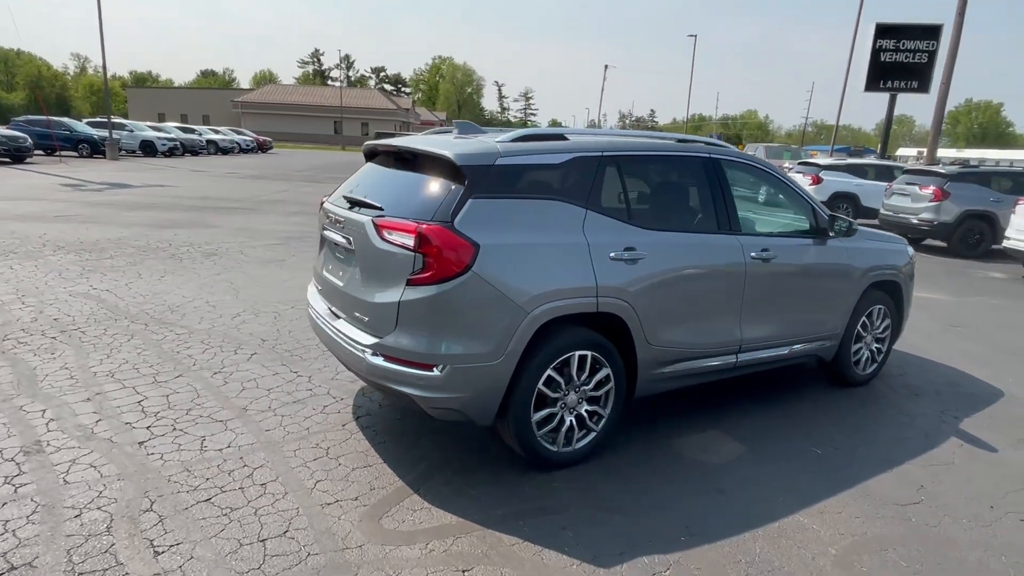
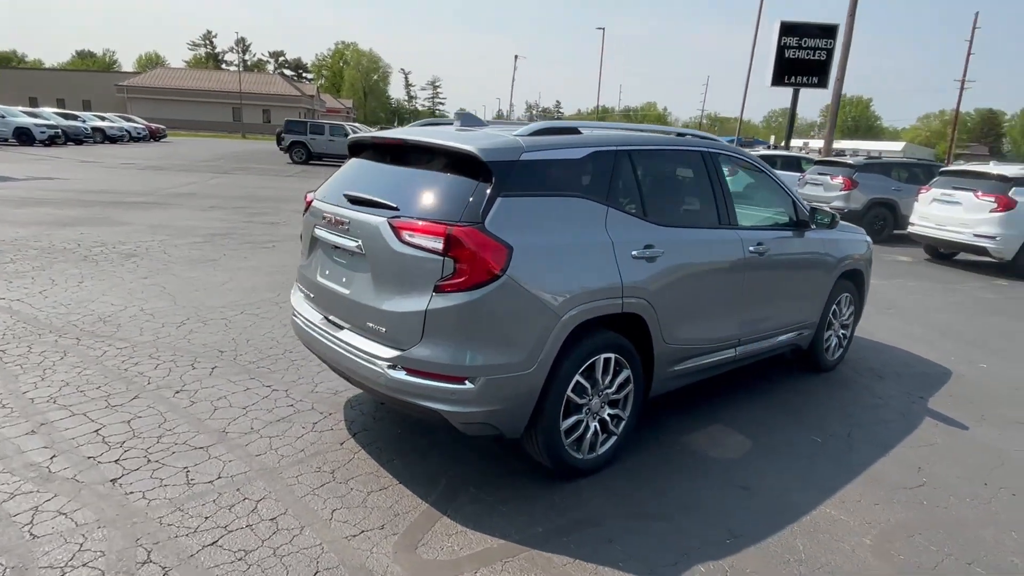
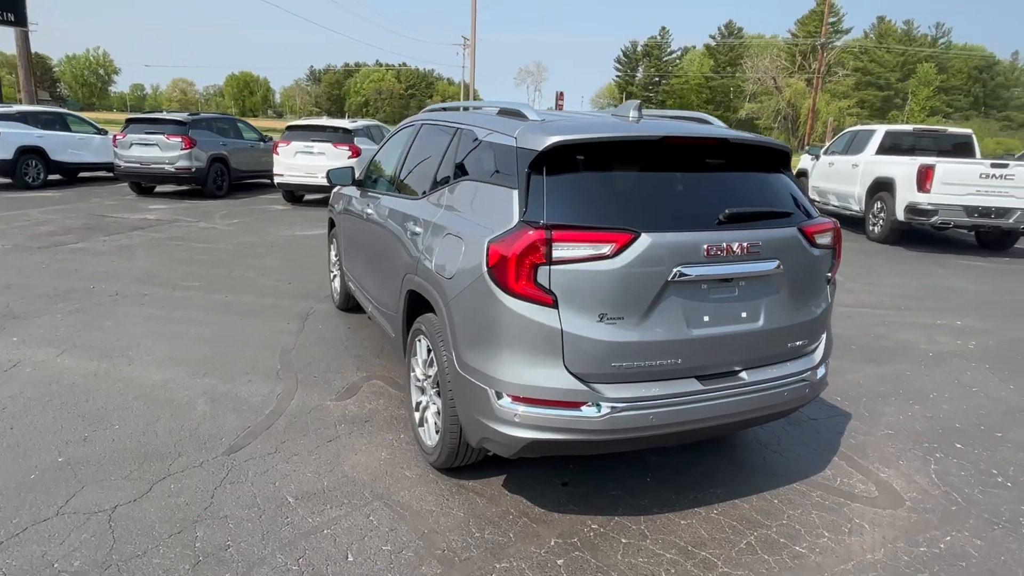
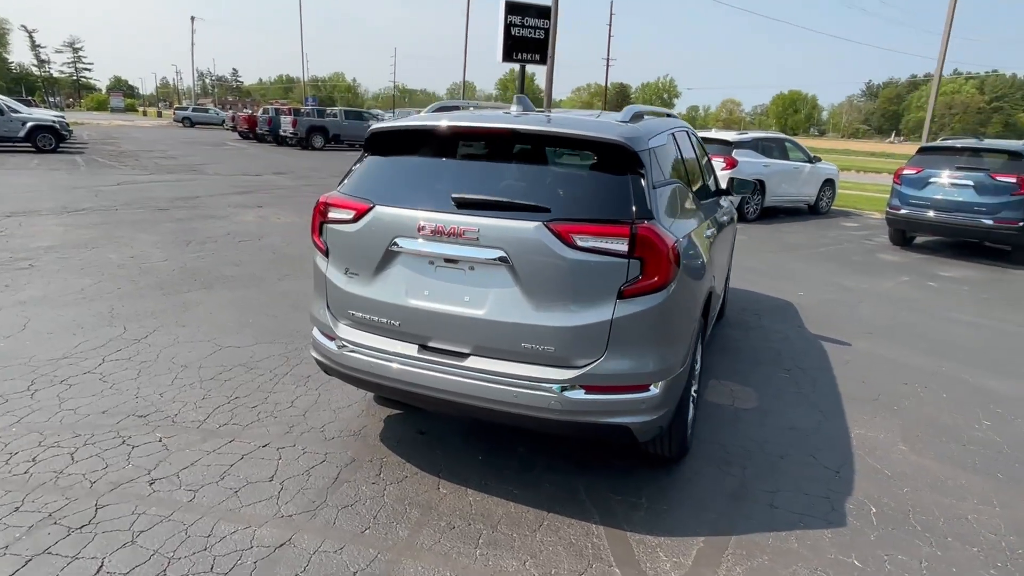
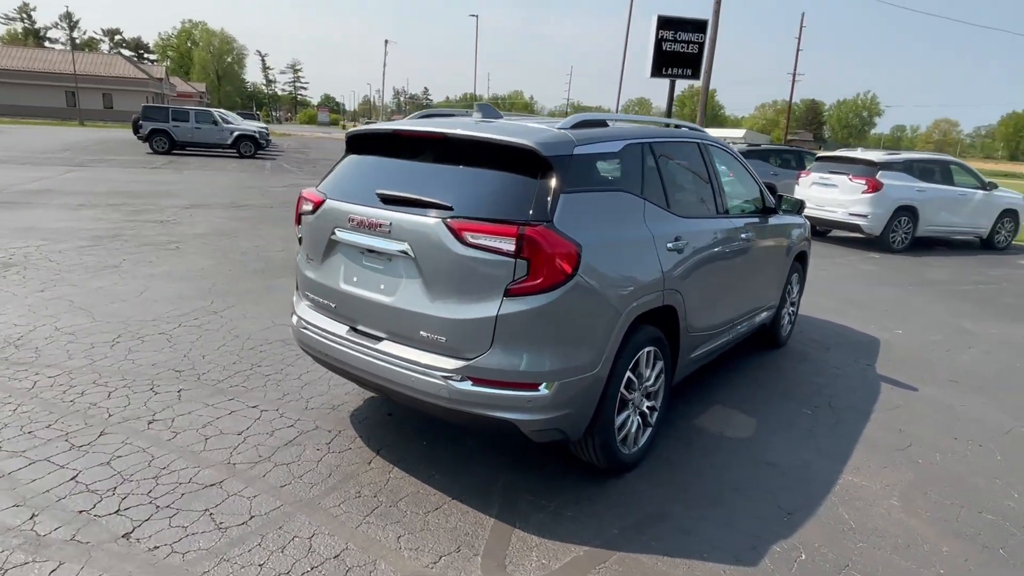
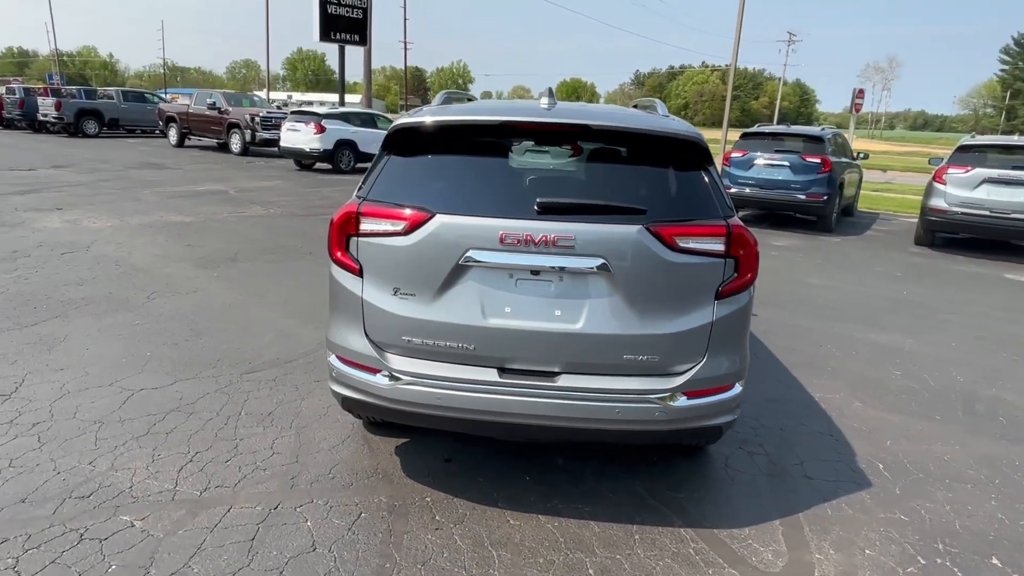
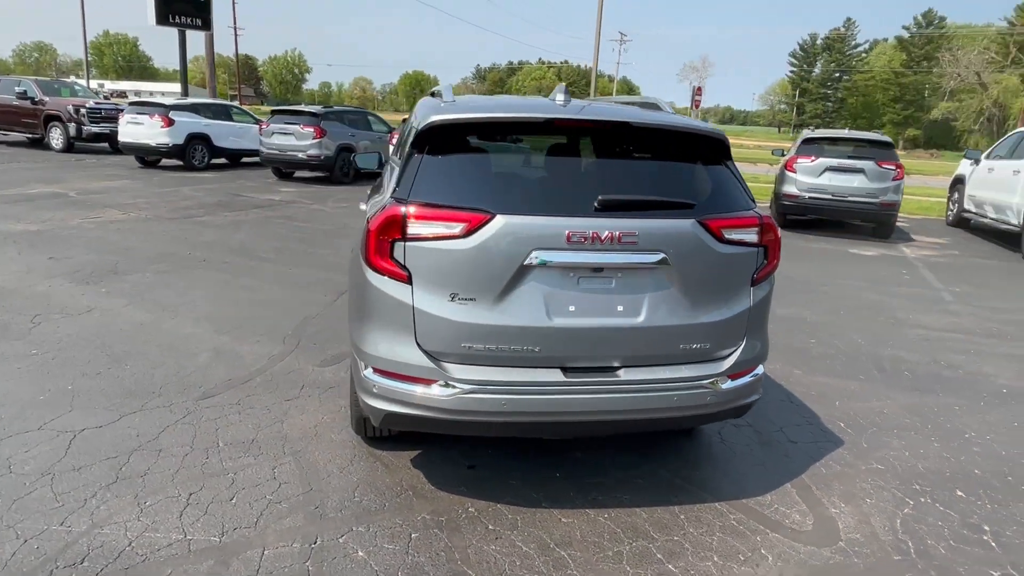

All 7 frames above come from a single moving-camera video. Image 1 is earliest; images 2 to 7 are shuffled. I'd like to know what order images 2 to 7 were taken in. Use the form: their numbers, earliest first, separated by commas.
2, 5, 4, 6, 7, 3
